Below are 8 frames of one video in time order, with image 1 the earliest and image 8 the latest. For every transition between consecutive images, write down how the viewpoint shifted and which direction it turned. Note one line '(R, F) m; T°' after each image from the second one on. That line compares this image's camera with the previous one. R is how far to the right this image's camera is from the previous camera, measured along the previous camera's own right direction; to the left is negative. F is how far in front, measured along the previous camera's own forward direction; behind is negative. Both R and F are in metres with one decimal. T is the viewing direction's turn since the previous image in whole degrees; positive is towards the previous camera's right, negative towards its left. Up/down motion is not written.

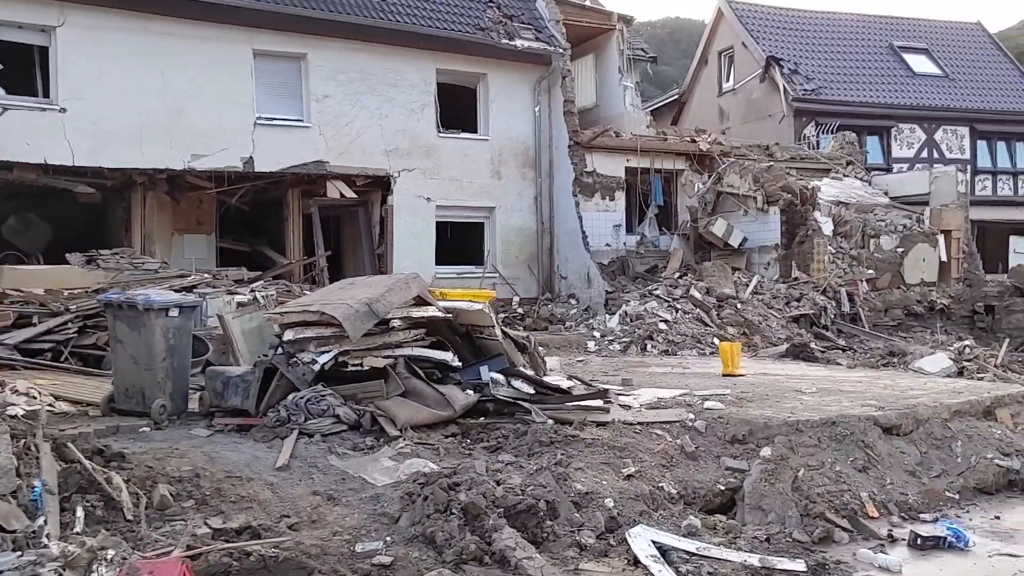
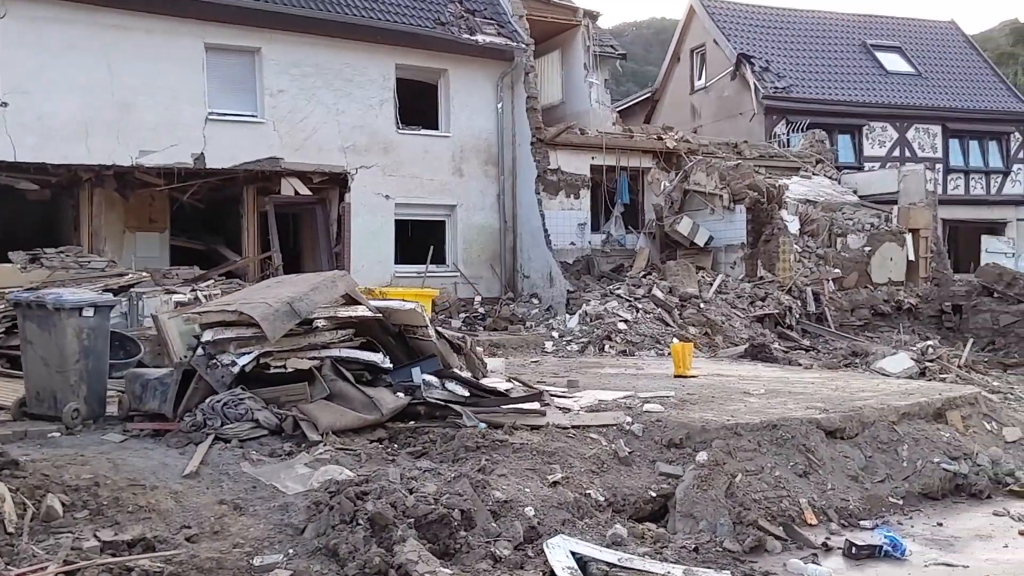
(+0.3, +0.2) m; +1°
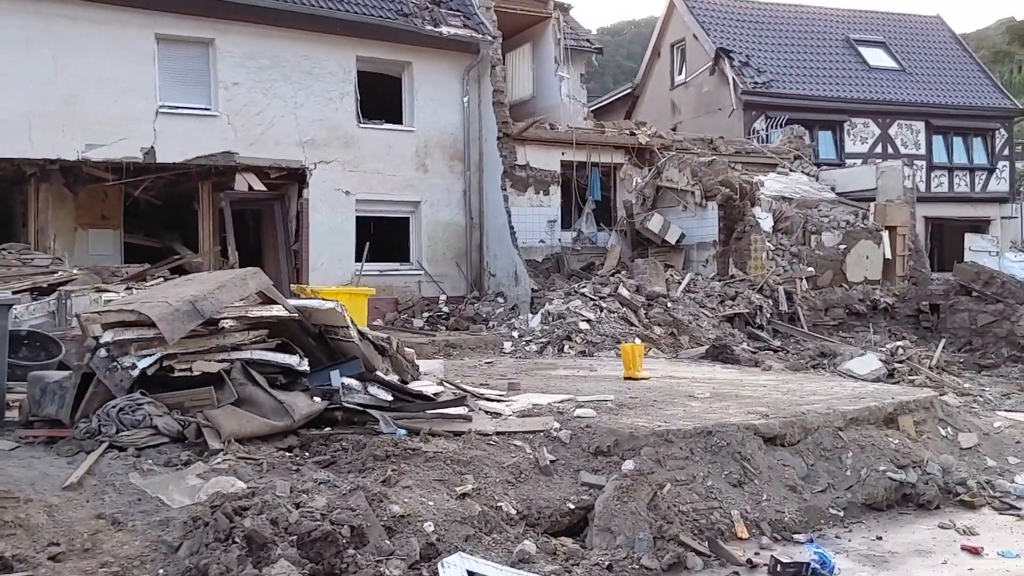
(+0.4, +0.3) m; 0°
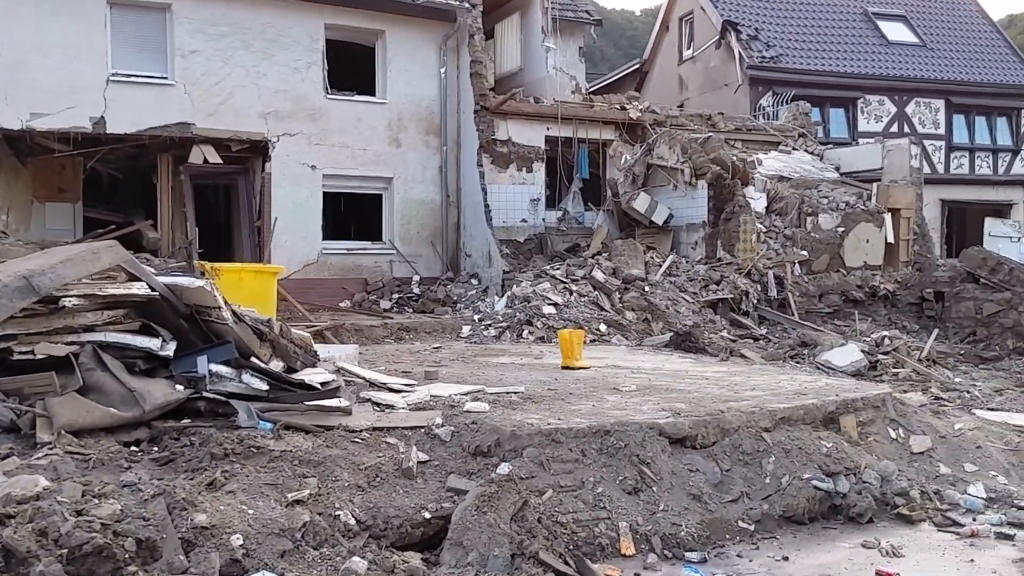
(+0.8, +0.7) m; -2°
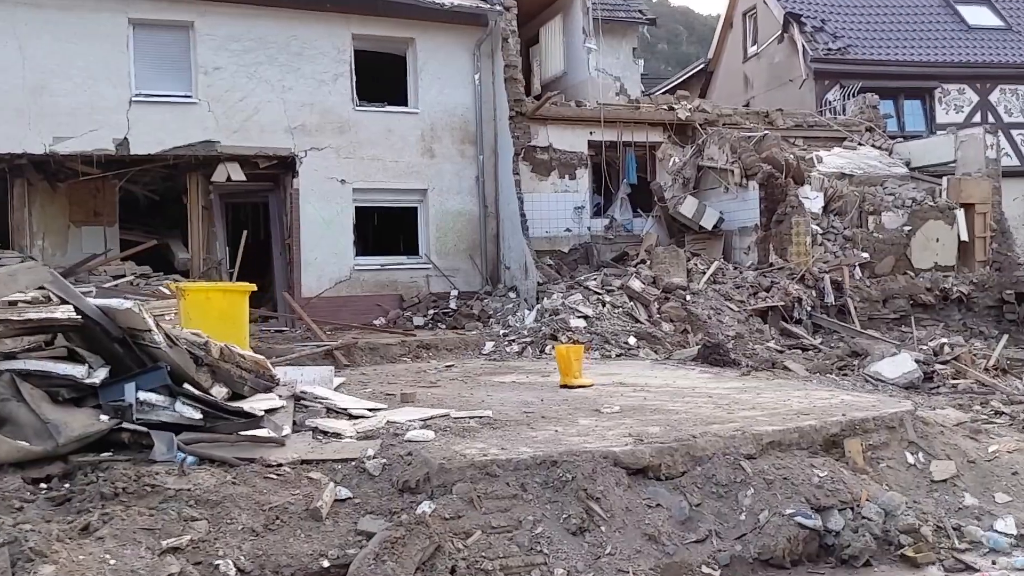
(+0.8, +0.6) m; -6°
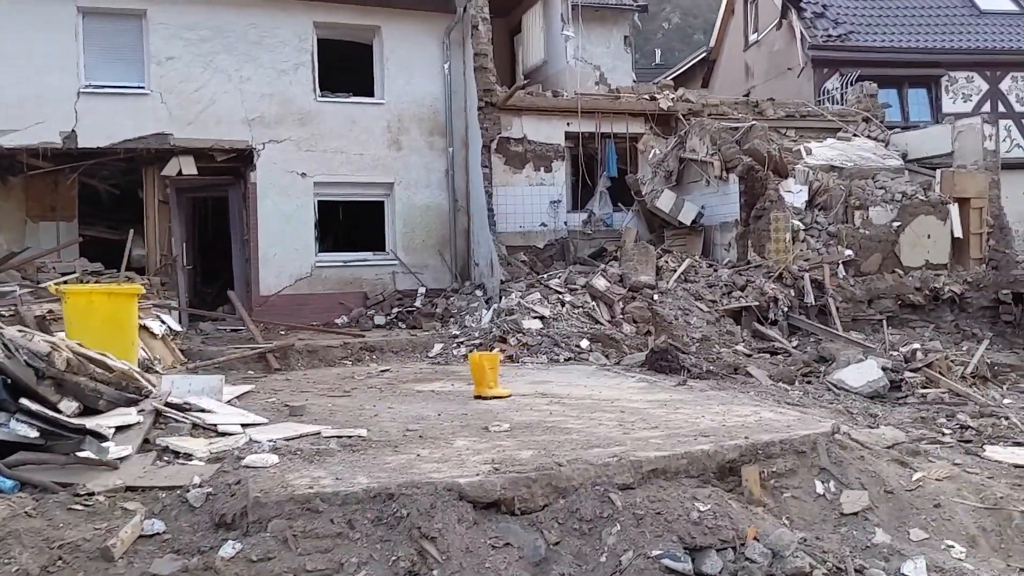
(+0.8, +0.5) m; -2°
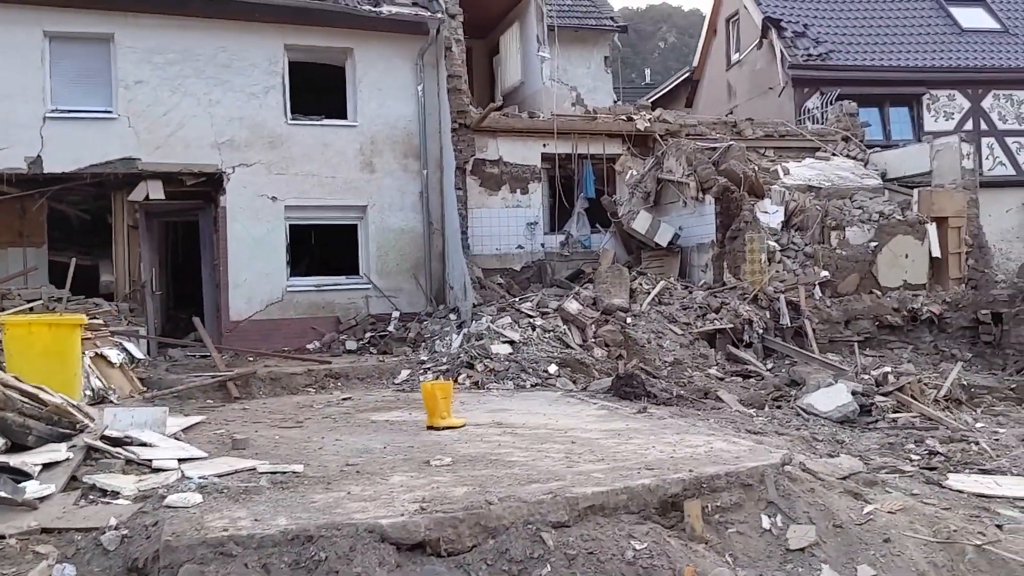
(+0.3, +0.1) m; 0°
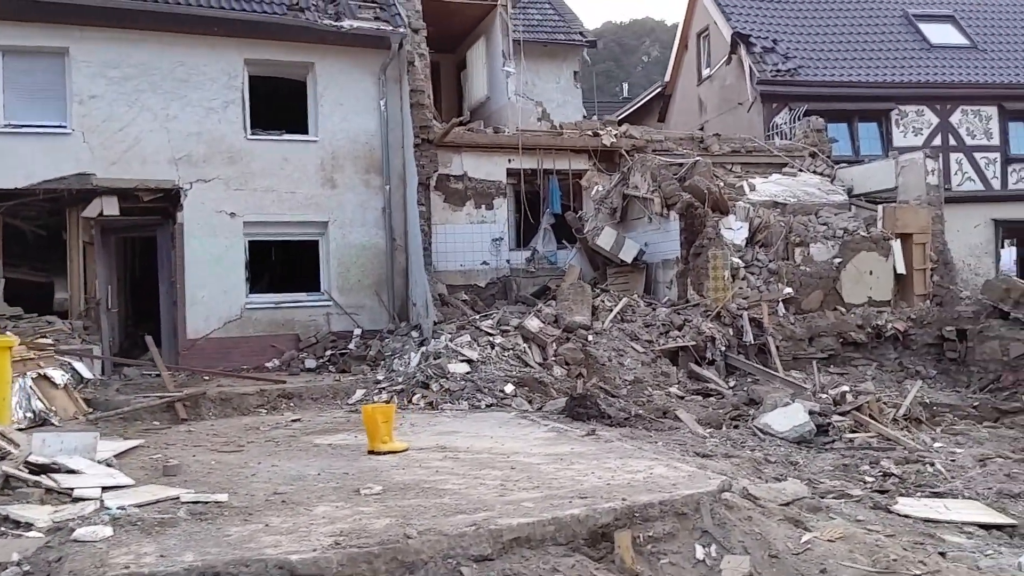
(+0.3, +0.1) m; +1°
